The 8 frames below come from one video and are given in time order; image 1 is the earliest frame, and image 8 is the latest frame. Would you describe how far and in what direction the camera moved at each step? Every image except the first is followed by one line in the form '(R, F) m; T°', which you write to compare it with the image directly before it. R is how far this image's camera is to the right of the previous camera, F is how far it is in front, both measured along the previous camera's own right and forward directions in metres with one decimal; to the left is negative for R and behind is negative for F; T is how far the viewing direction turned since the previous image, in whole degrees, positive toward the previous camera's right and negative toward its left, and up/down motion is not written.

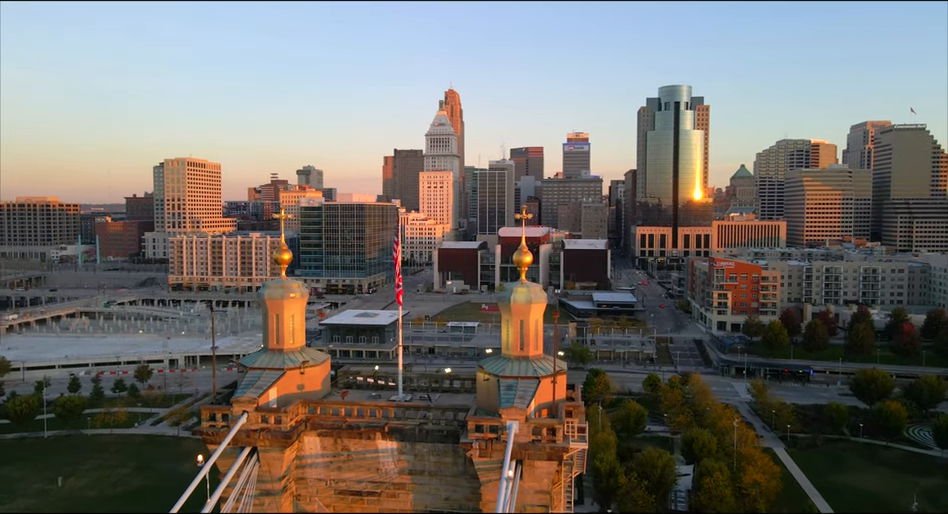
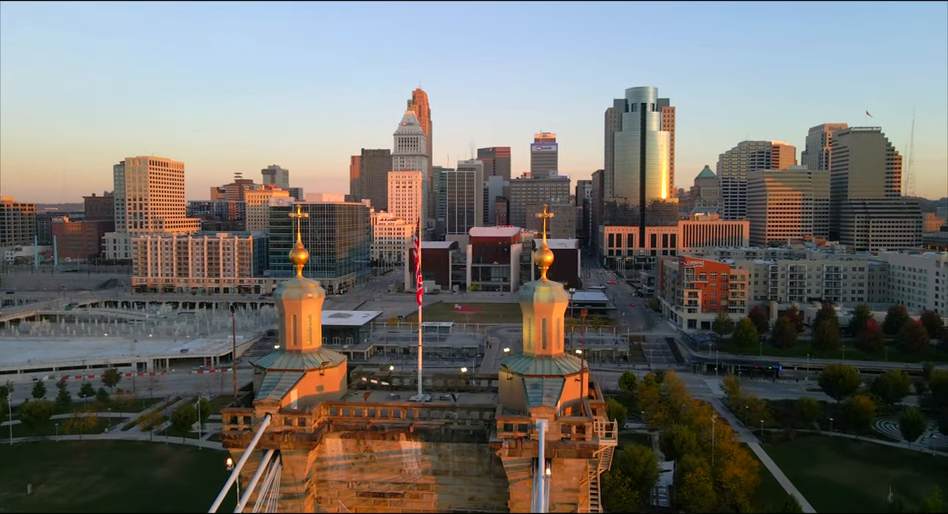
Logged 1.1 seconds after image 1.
(-0.5, 0.0) m; +3°
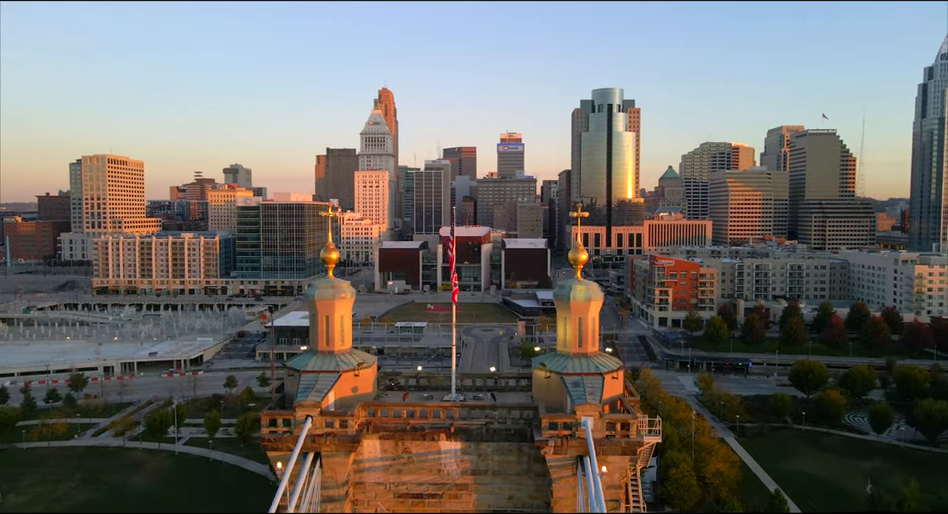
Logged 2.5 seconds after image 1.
(-0.6, 0.0) m; +3°
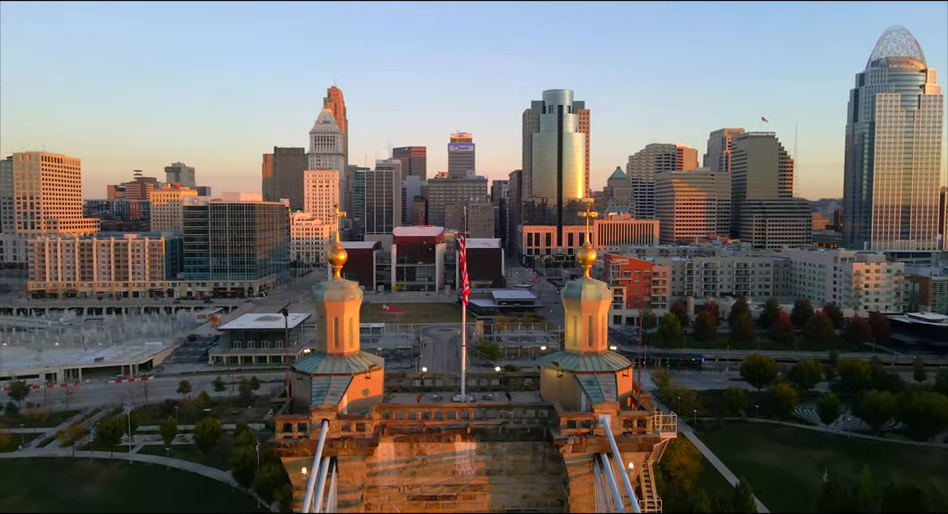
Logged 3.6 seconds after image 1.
(-0.5, 0.0) m; +4°
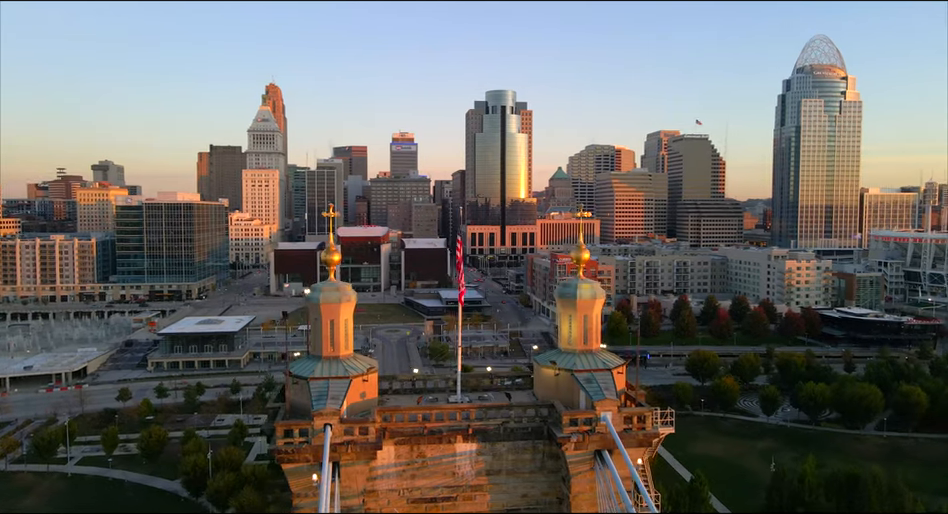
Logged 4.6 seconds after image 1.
(-0.5, 0.0) m; +5°
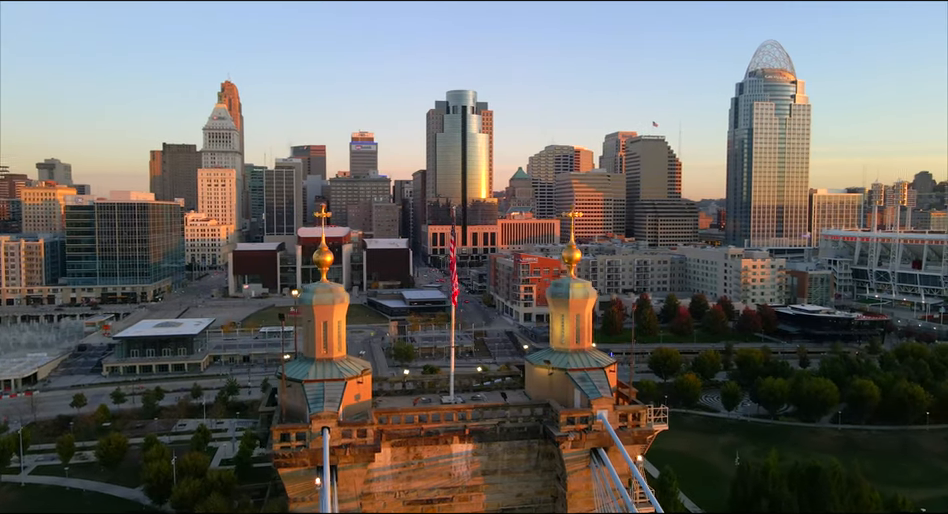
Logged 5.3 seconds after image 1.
(-0.3, 0.0) m; +3°
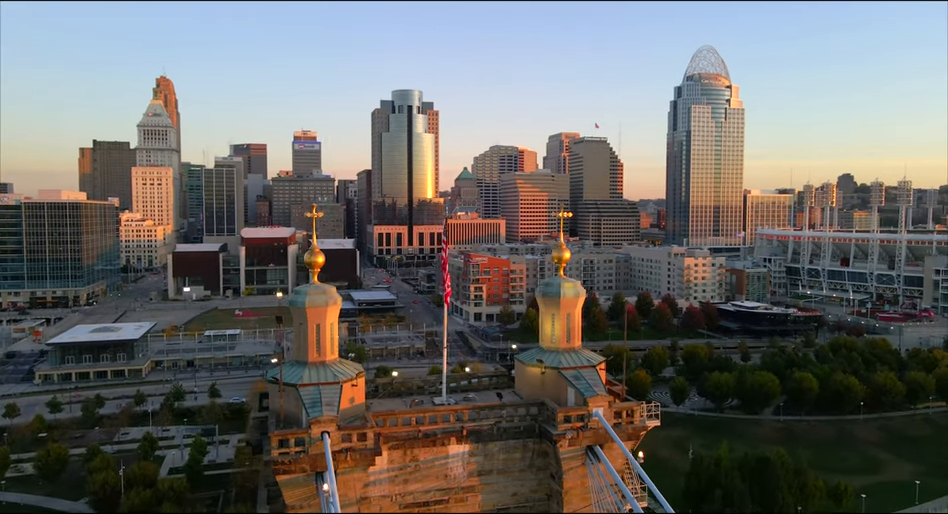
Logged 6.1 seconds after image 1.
(-0.4, 0.0) m; +5°
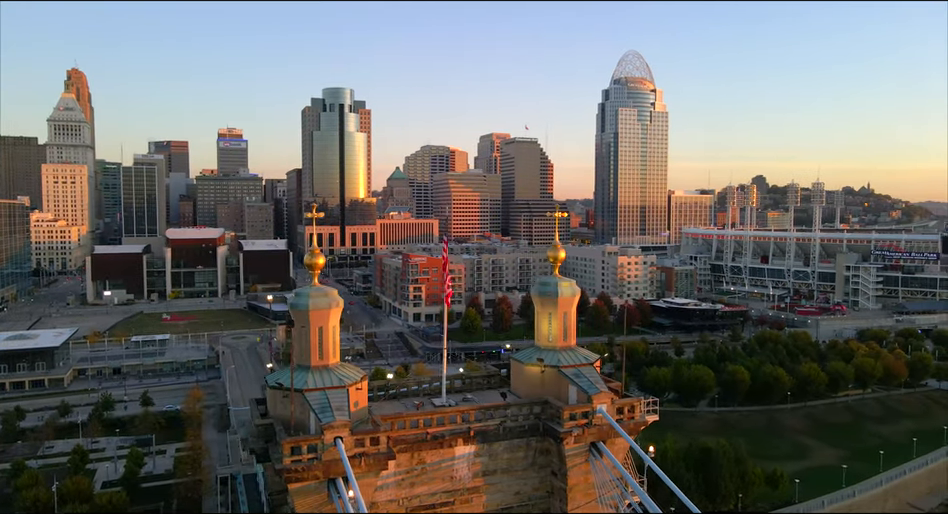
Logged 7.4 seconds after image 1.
(-0.6, 0.0) m; +6°
